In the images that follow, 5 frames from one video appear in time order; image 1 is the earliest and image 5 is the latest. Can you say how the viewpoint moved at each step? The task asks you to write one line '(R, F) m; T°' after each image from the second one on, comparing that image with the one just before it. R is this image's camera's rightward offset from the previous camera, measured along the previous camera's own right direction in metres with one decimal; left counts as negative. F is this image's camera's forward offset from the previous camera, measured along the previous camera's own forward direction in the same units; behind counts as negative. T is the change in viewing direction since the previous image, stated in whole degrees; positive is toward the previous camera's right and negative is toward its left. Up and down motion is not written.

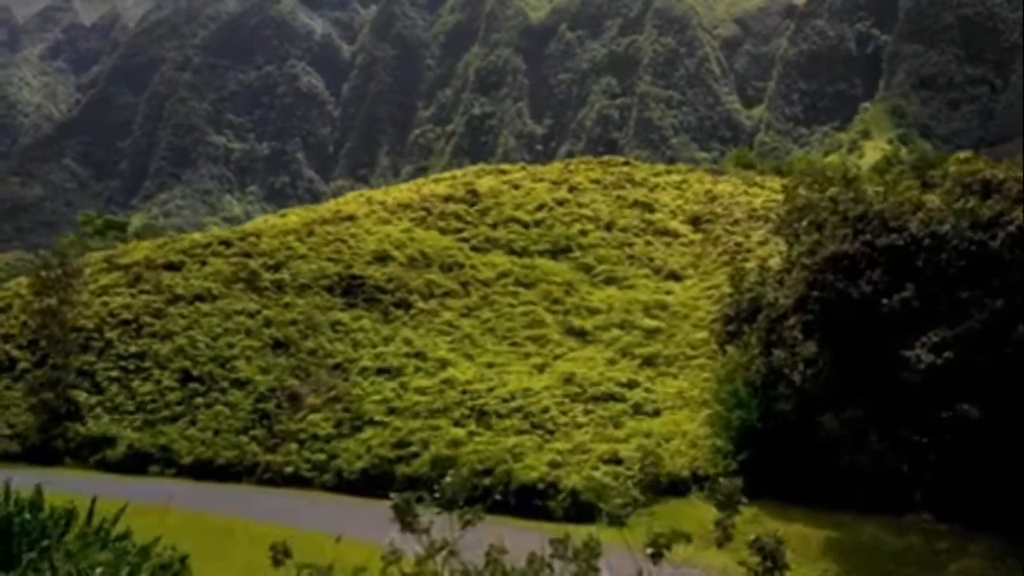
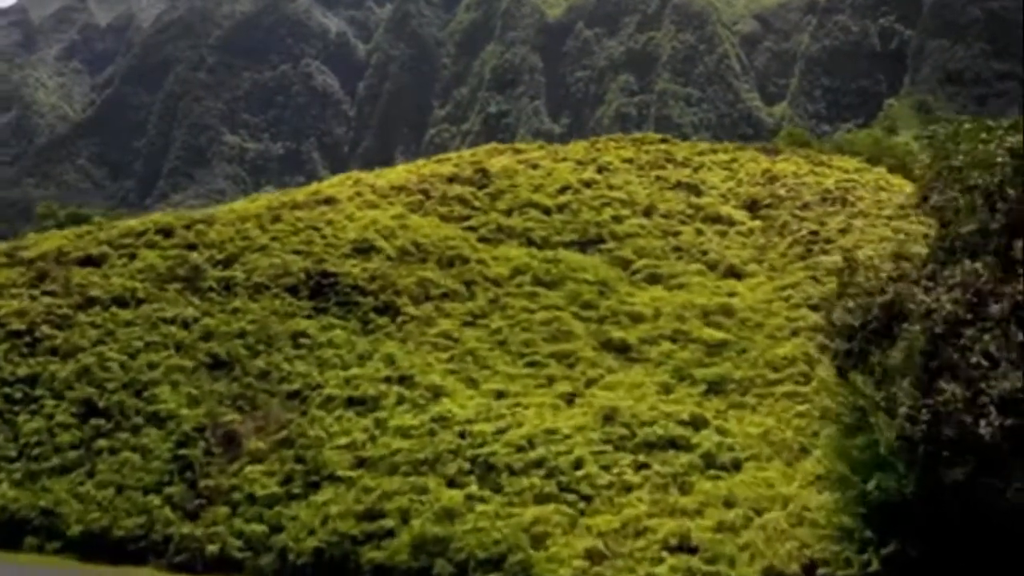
(0.0, +10.8) m; -1°
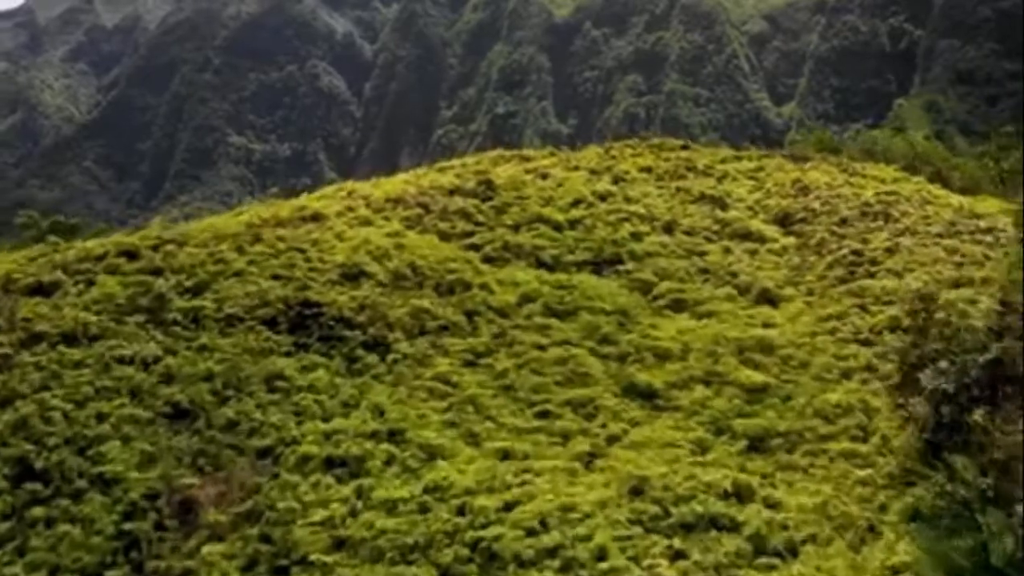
(0.0, +4.4) m; 0°
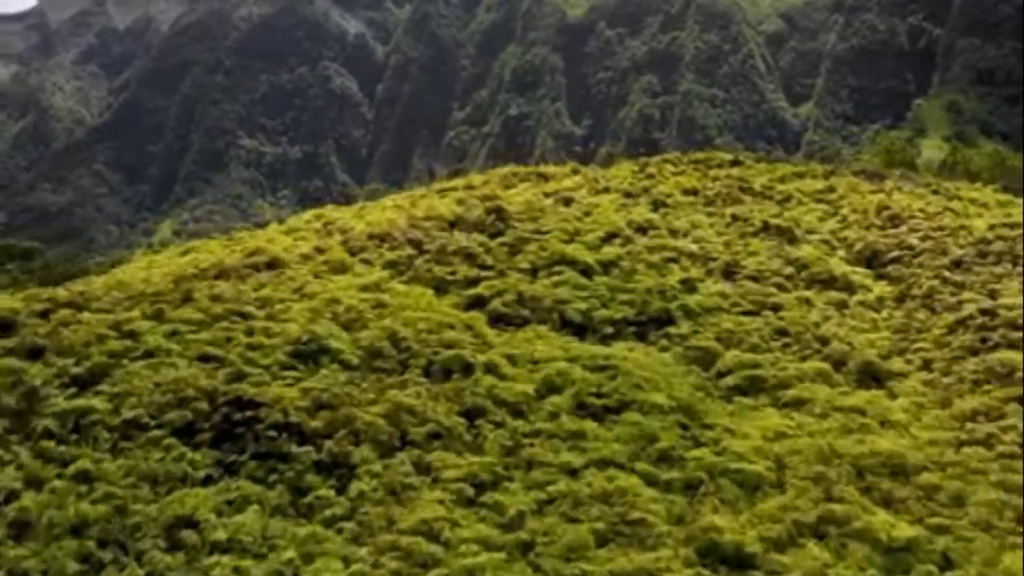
(-0.1, +9.5) m; -1°
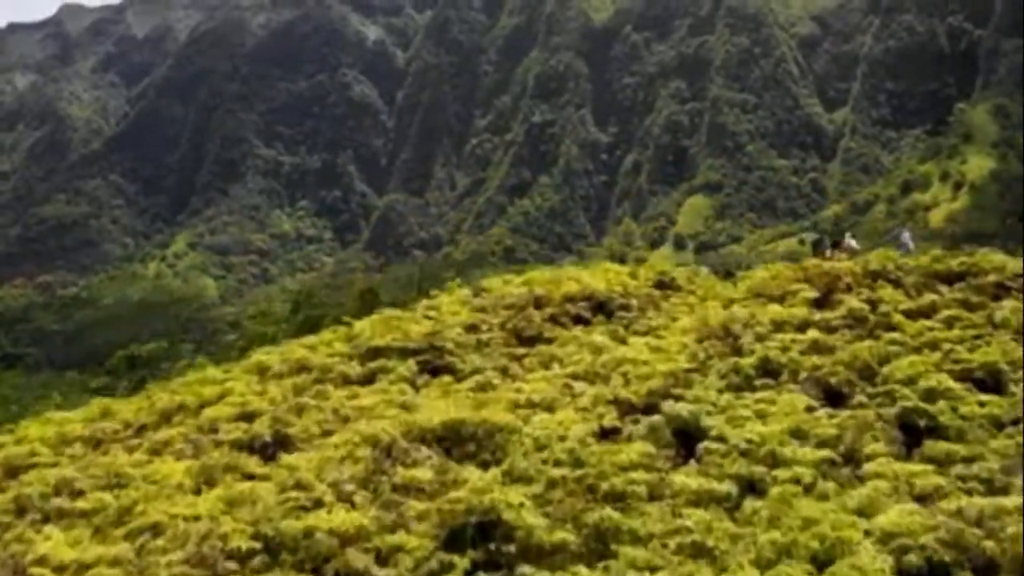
(+0.1, +25.7) m; -1°
